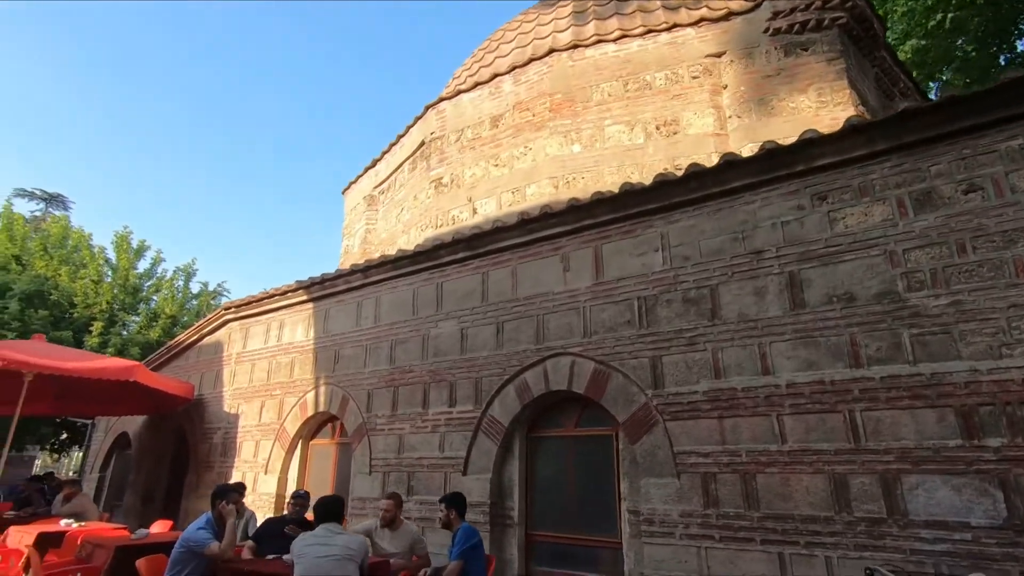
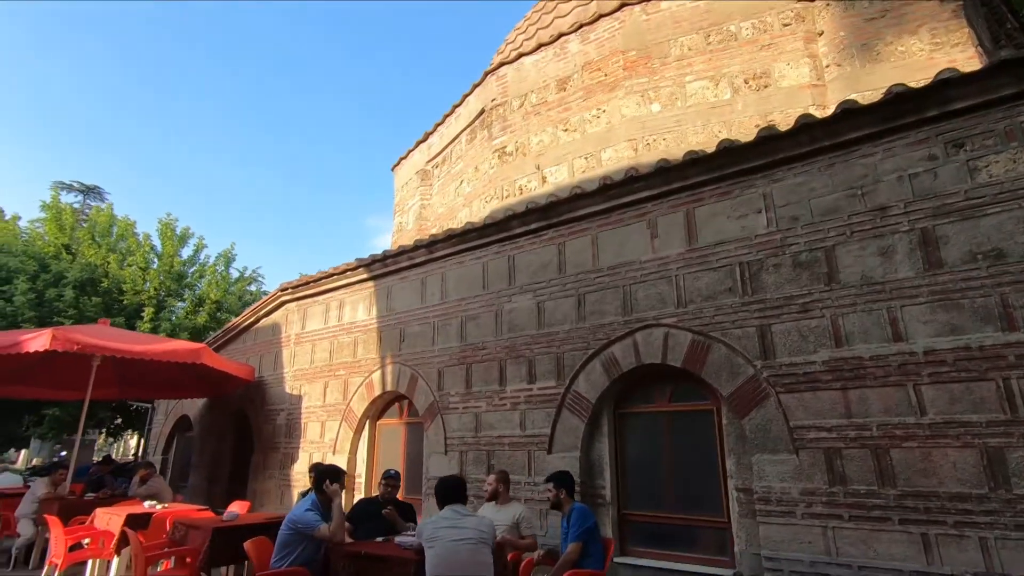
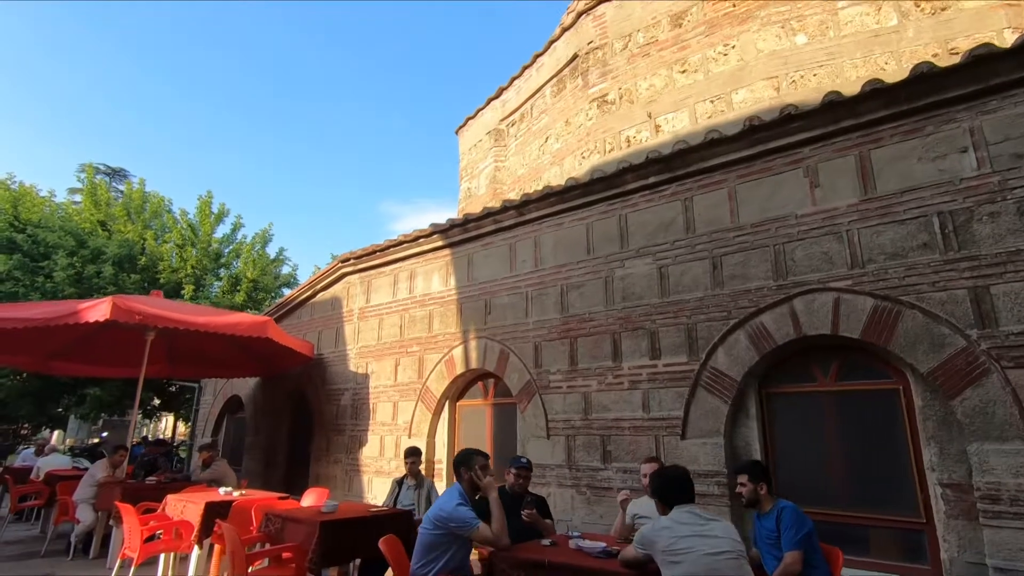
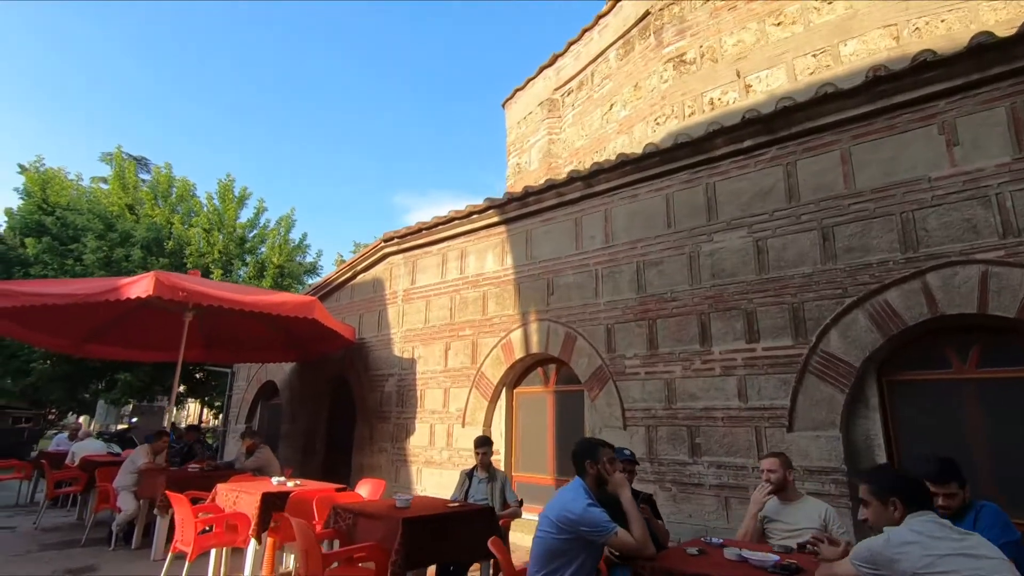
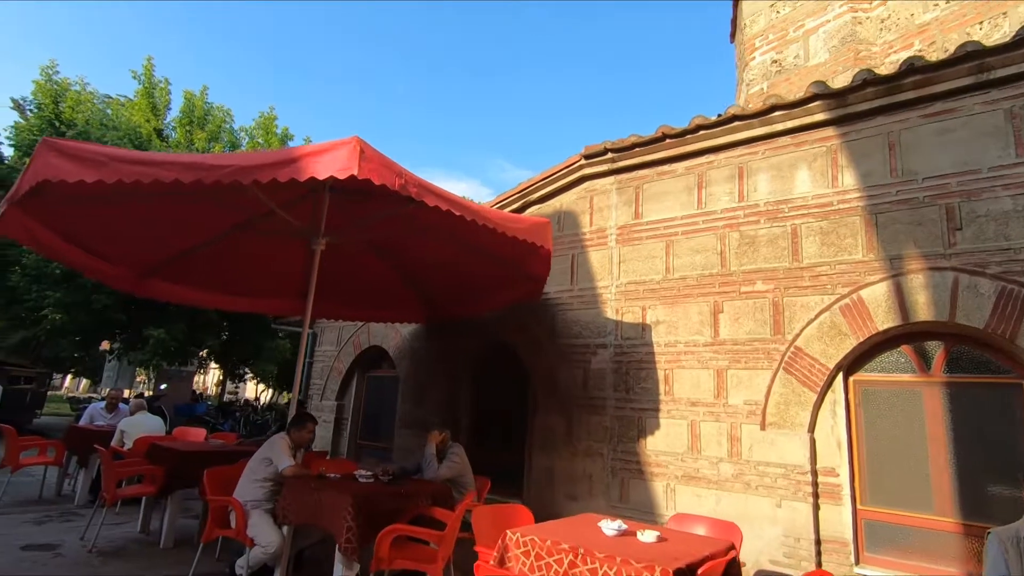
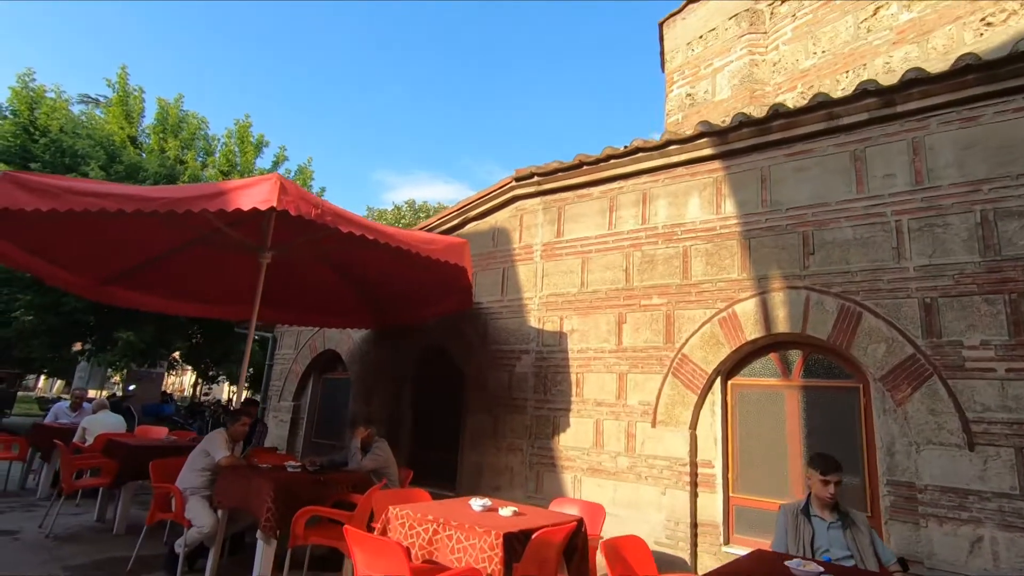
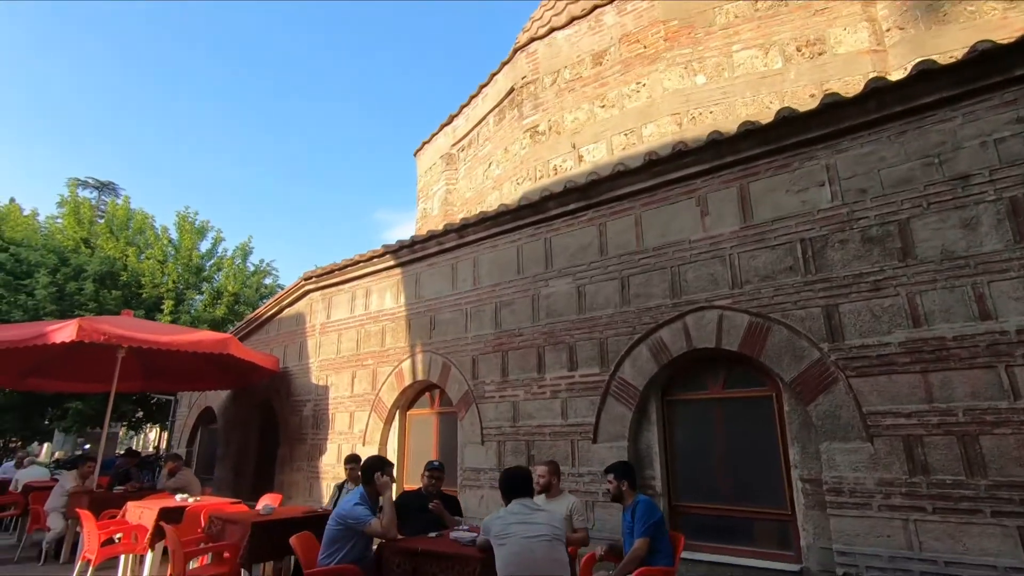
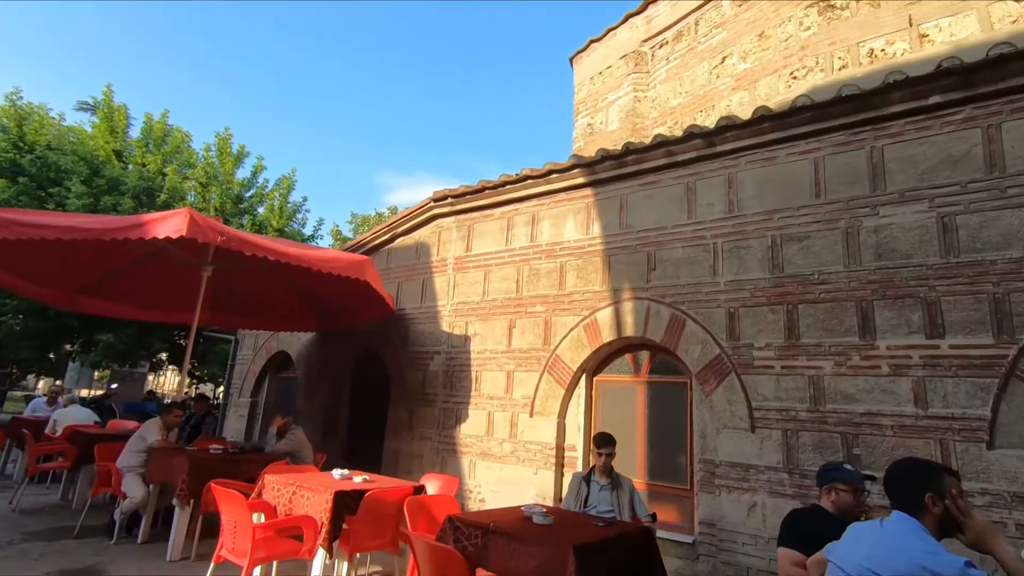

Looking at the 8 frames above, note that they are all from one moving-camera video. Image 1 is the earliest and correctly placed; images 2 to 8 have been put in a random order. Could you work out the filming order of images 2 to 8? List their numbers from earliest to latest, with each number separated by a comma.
2, 7, 3, 4, 8, 6, 5
